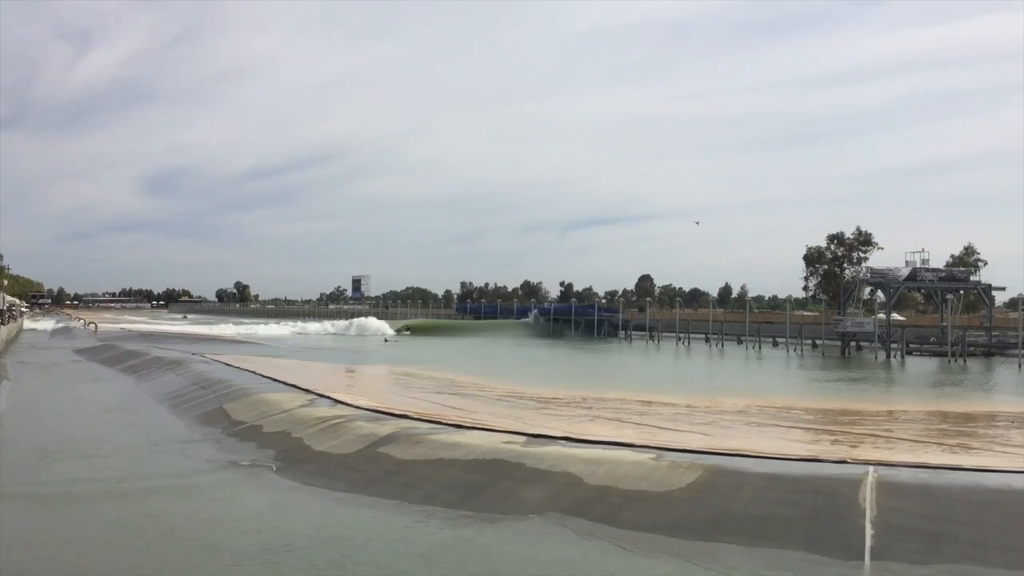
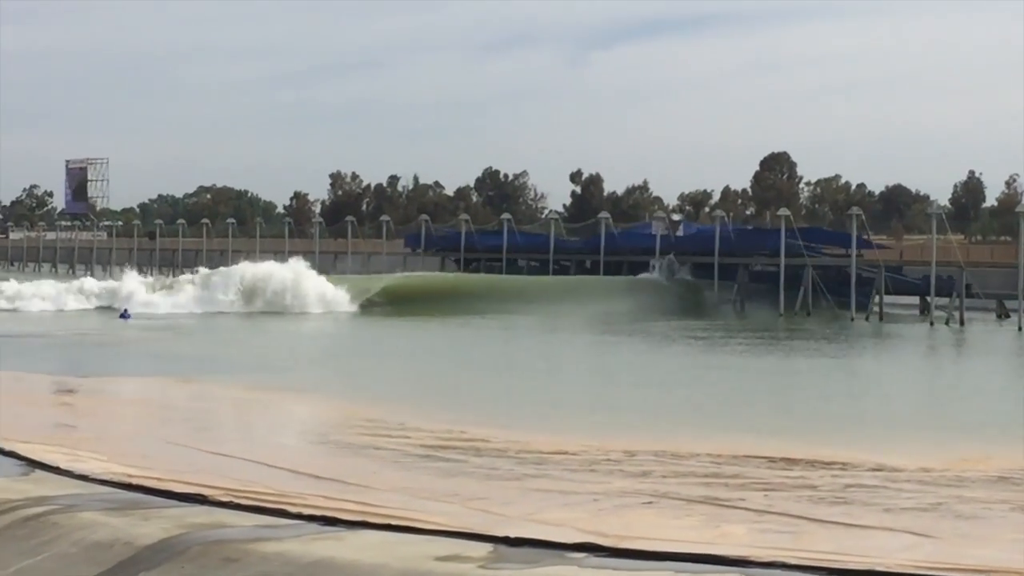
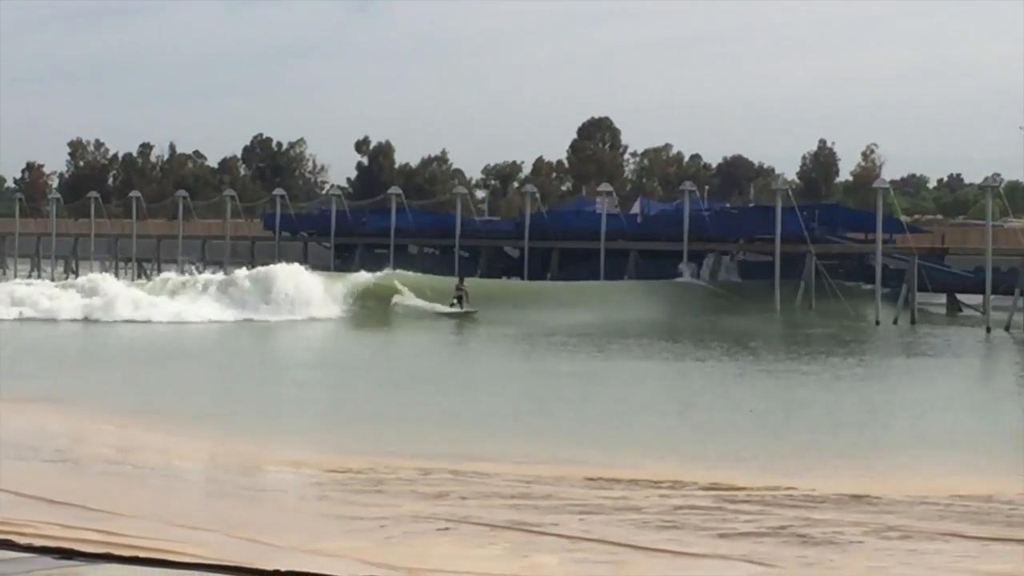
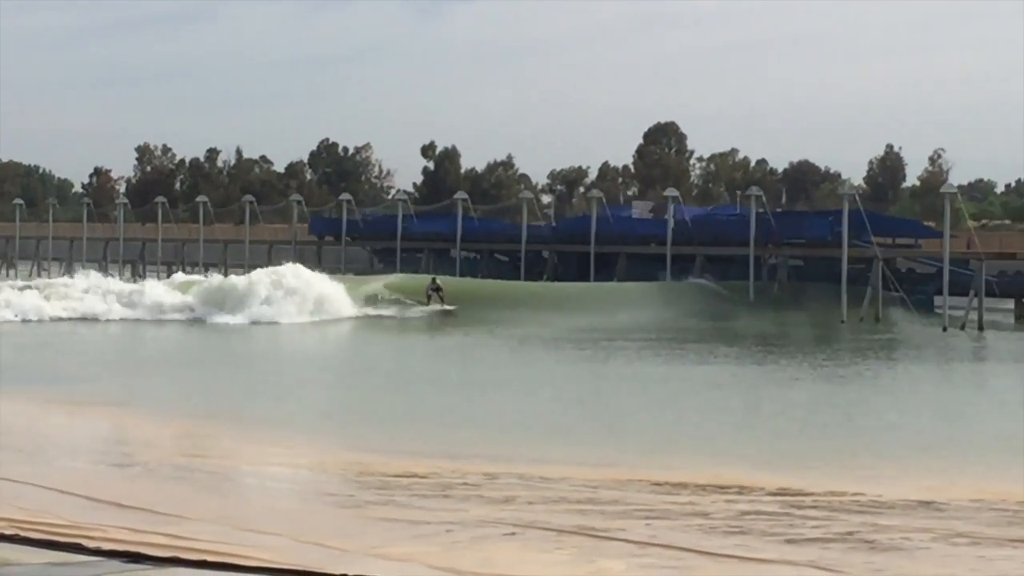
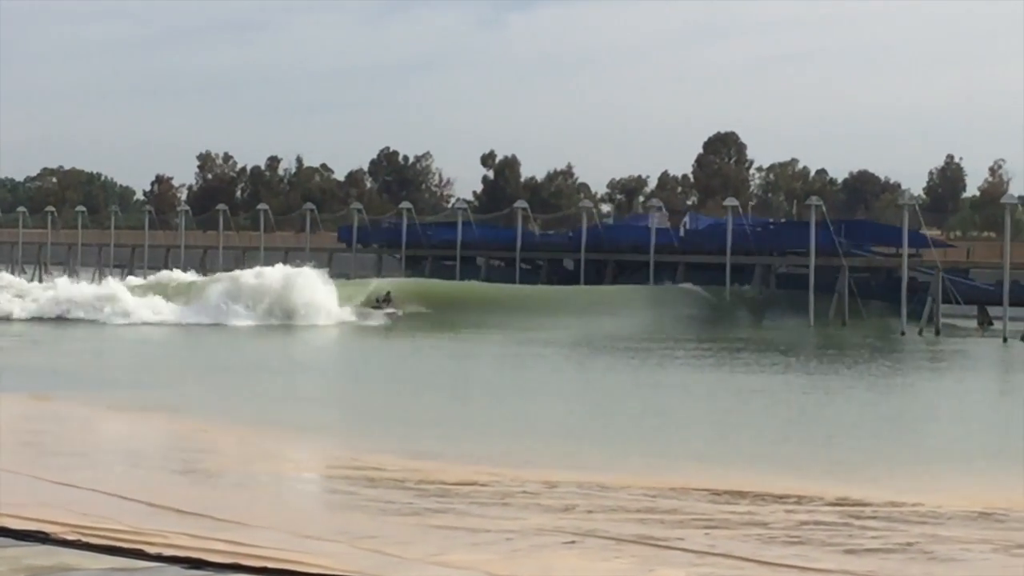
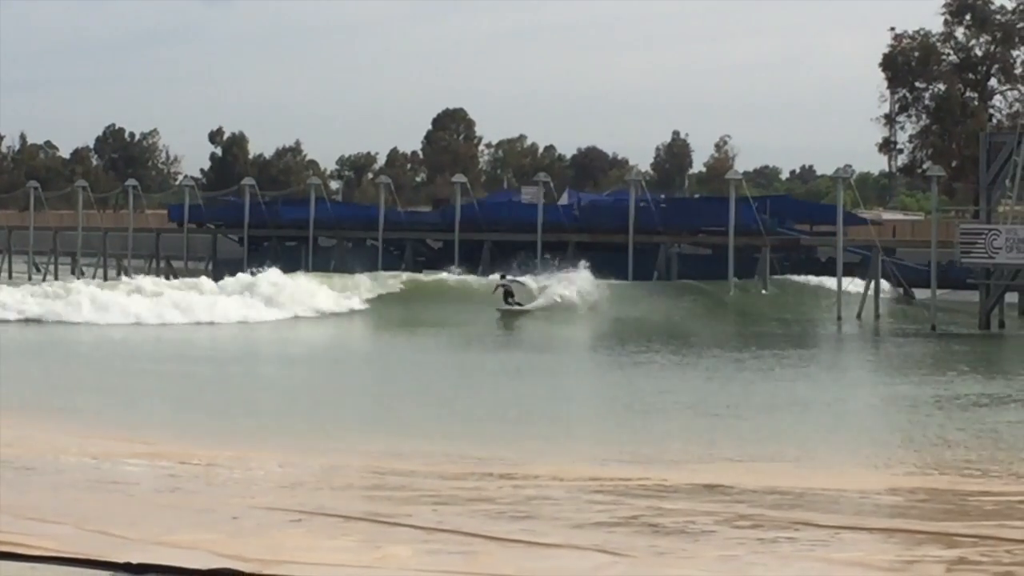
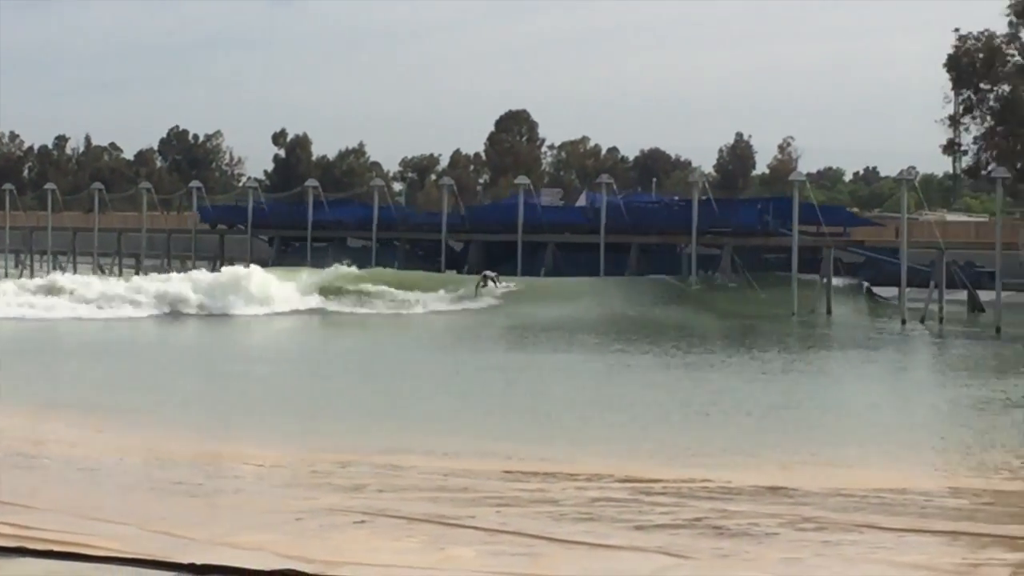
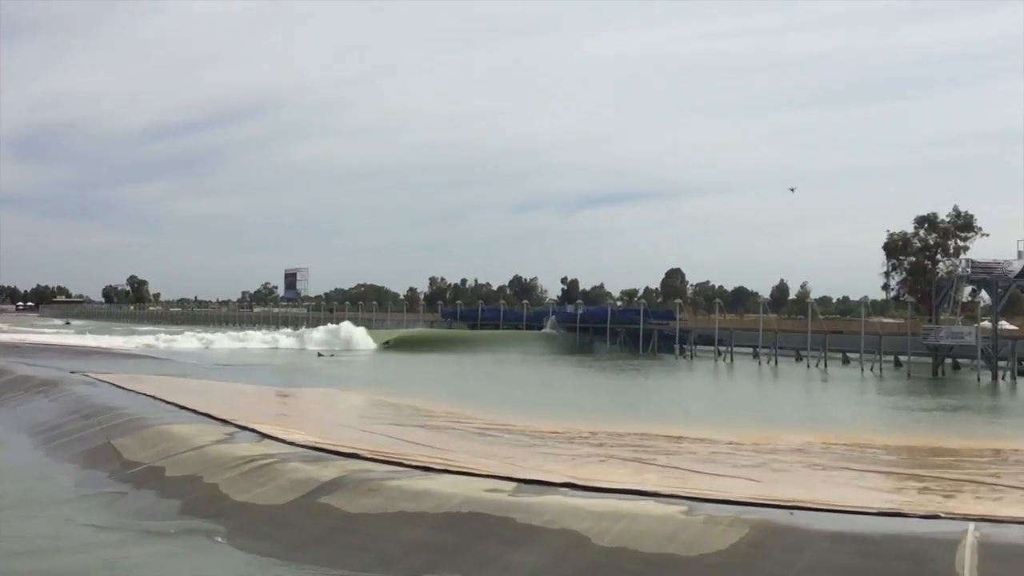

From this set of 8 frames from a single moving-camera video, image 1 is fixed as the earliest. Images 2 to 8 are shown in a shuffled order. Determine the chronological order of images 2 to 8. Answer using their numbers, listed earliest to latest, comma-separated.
8, 2, 5, 4, 3, 7, 6
